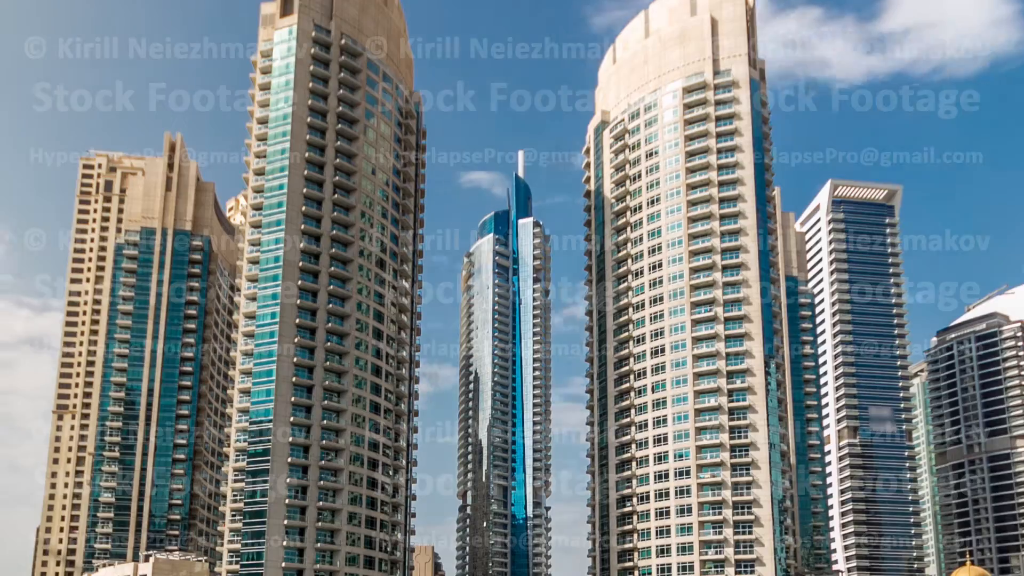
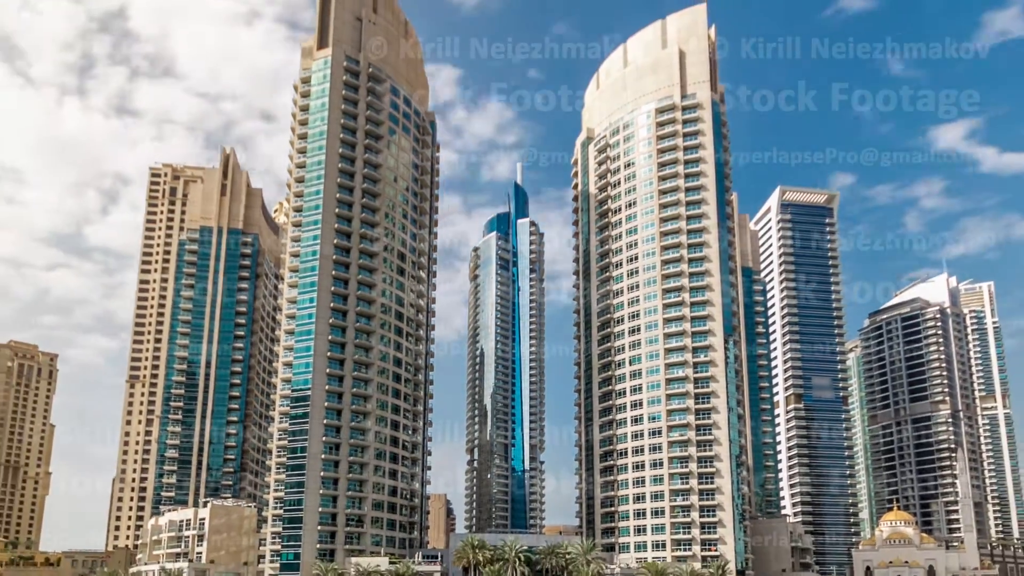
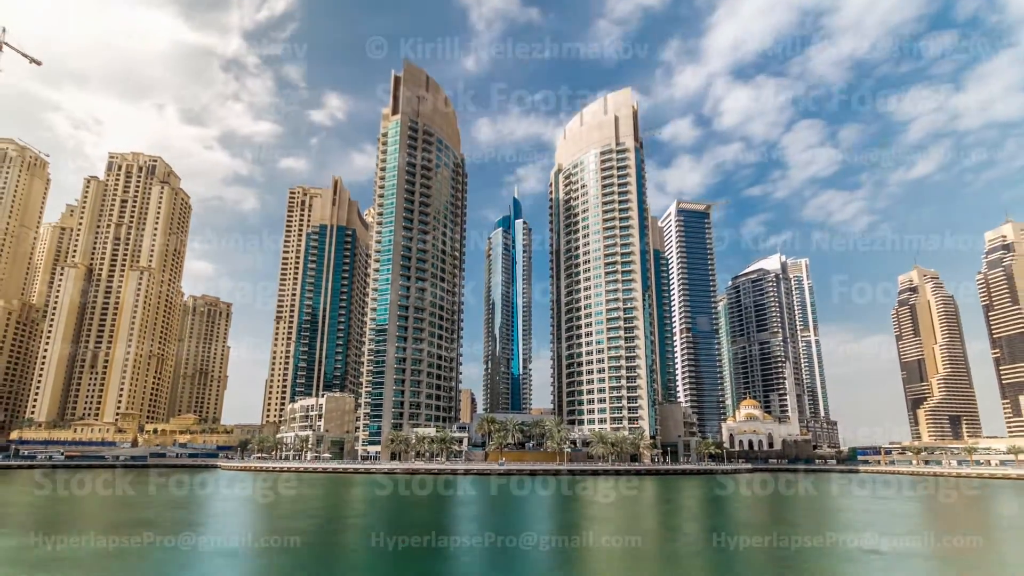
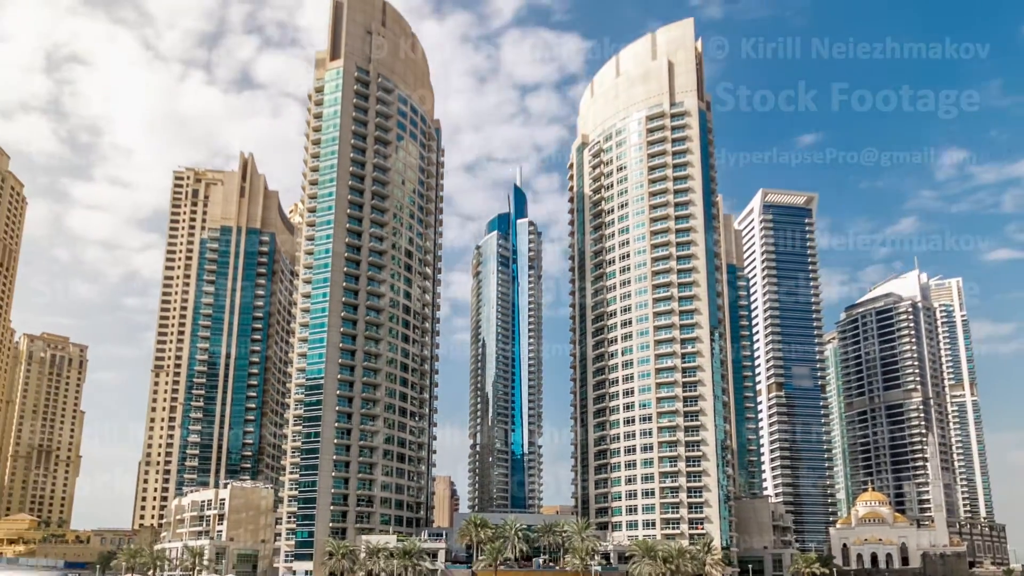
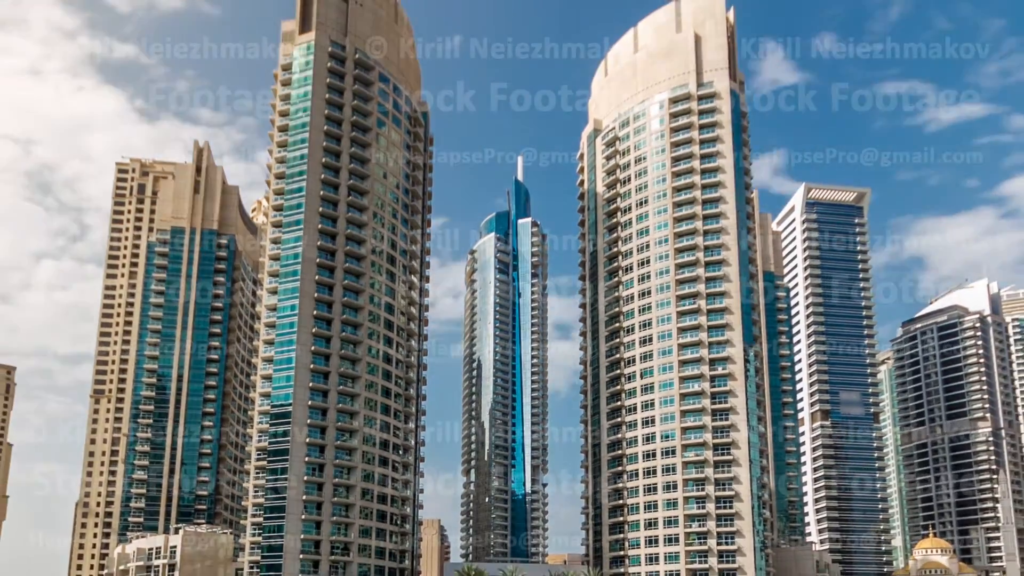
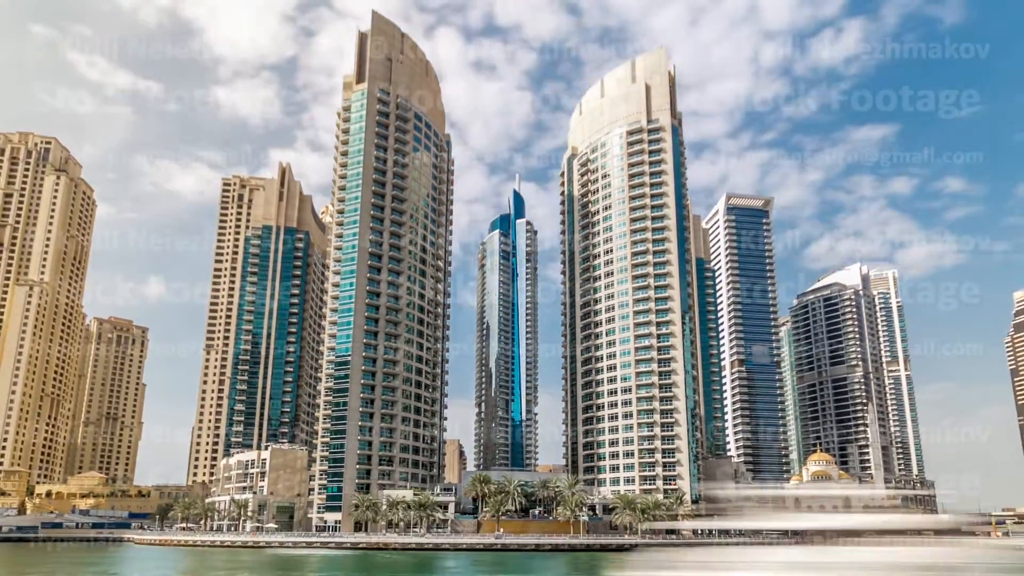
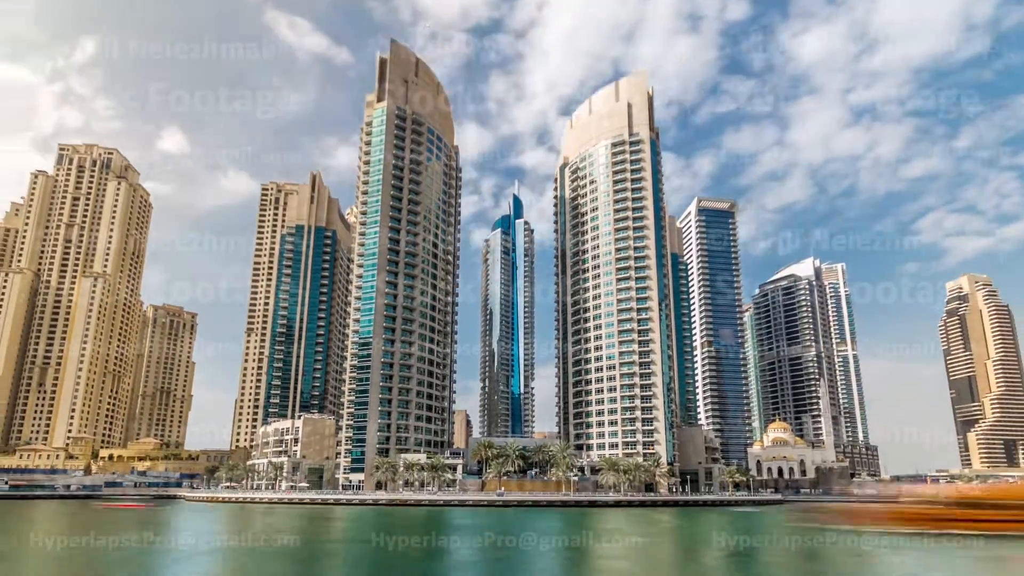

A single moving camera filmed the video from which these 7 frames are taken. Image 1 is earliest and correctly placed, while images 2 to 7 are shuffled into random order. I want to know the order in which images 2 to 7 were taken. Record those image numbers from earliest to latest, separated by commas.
5, 2, 4, 6, 7, 3
